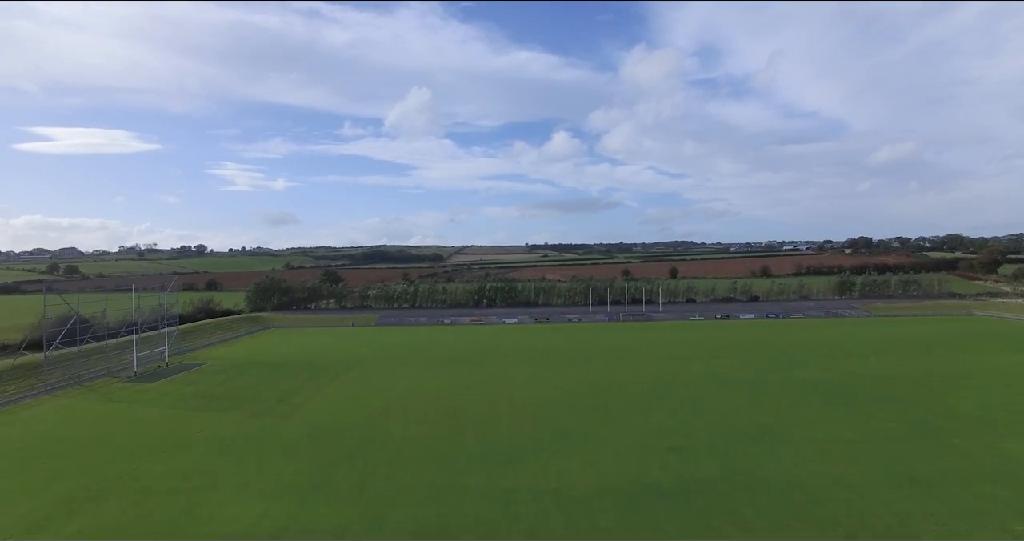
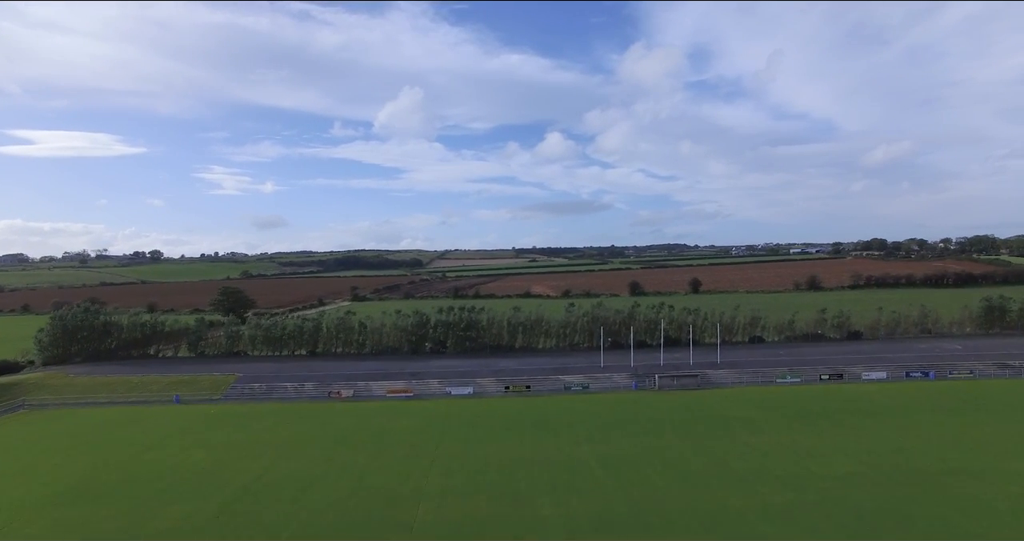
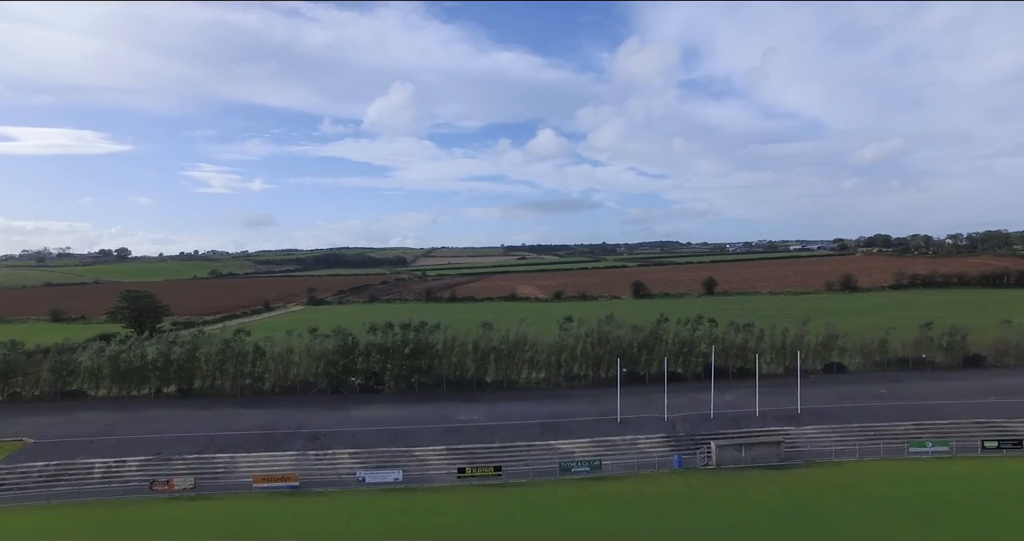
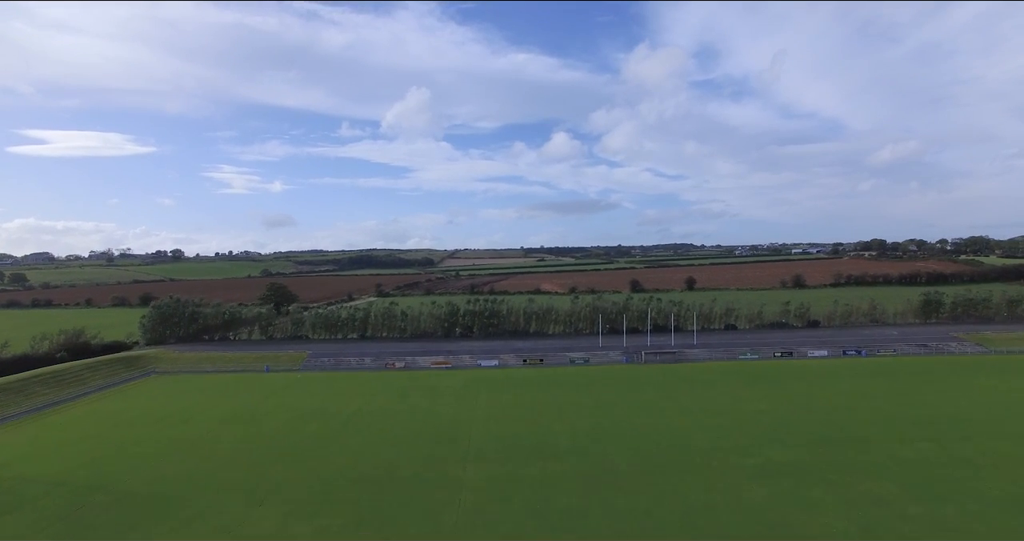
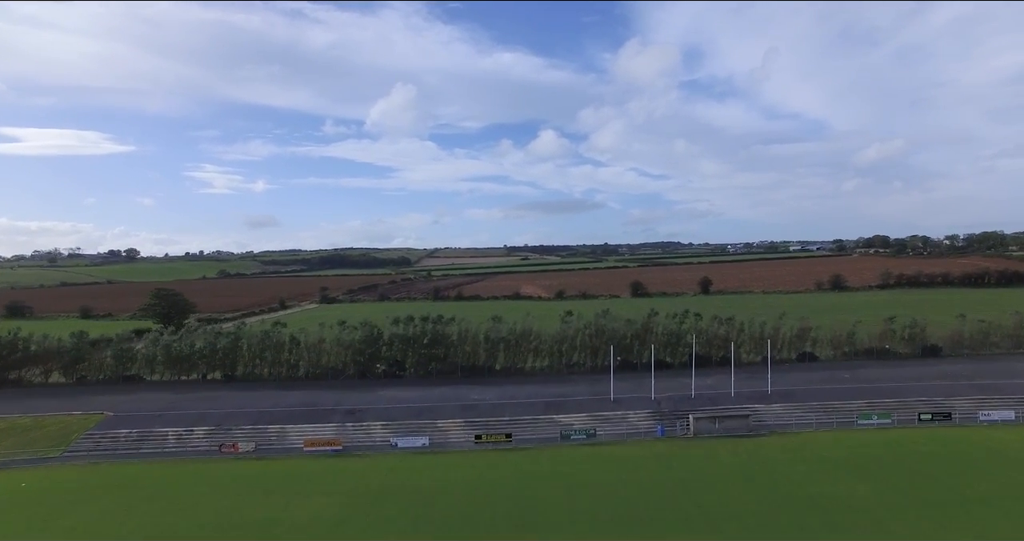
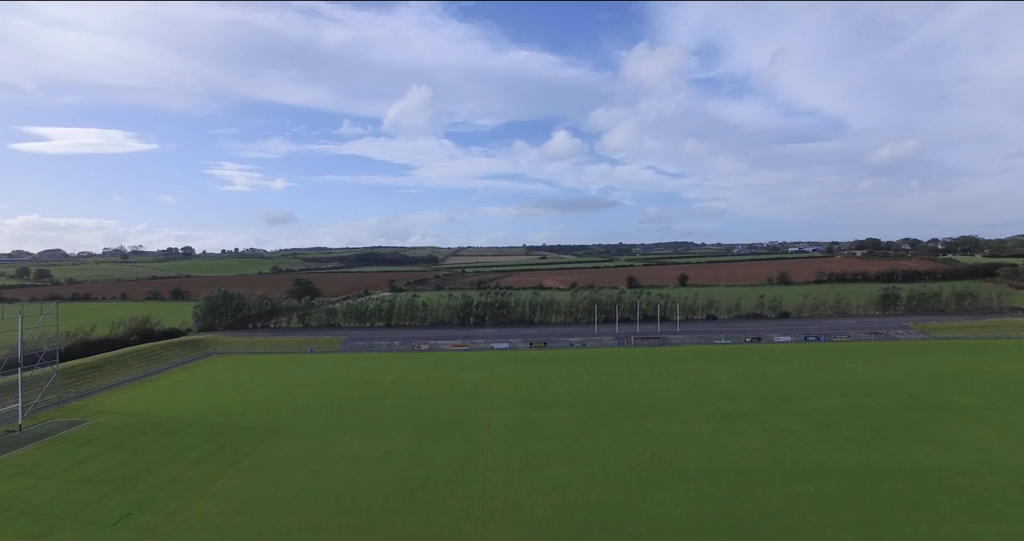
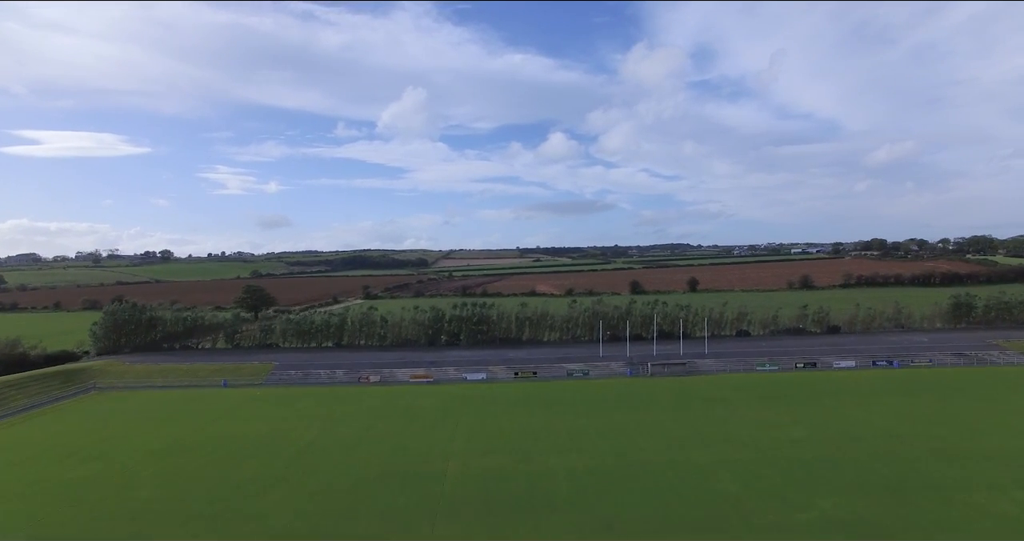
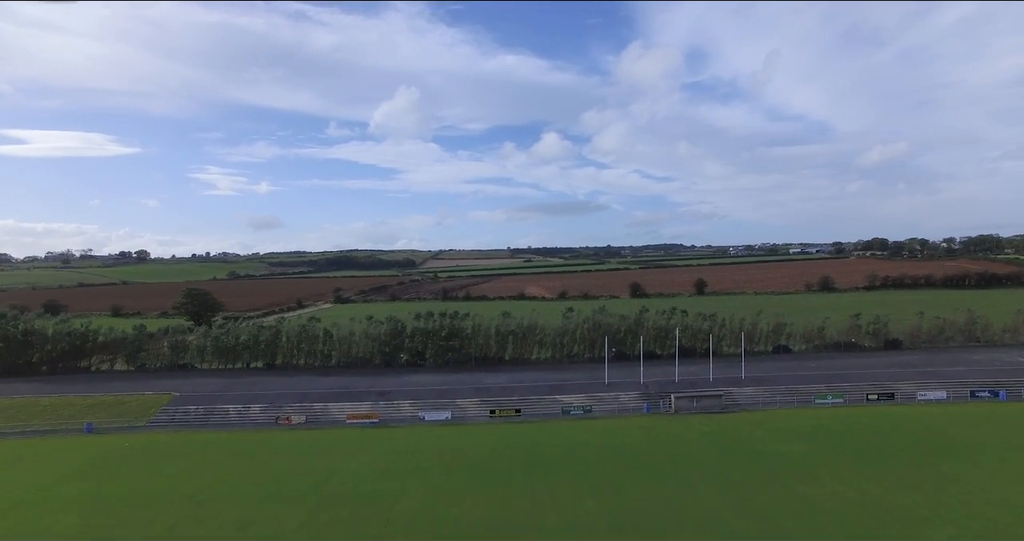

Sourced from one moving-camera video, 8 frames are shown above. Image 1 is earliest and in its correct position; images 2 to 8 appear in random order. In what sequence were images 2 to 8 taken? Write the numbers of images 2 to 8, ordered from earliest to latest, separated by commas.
6, 4, 7, 2, 8, 5, 3
